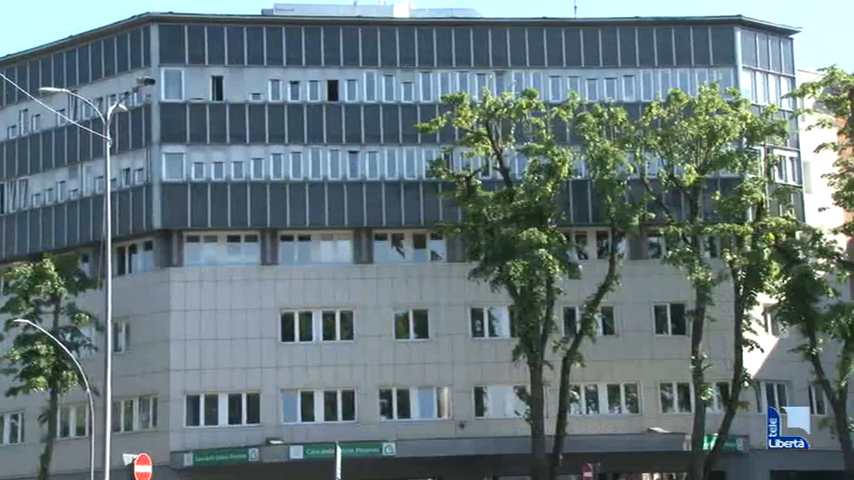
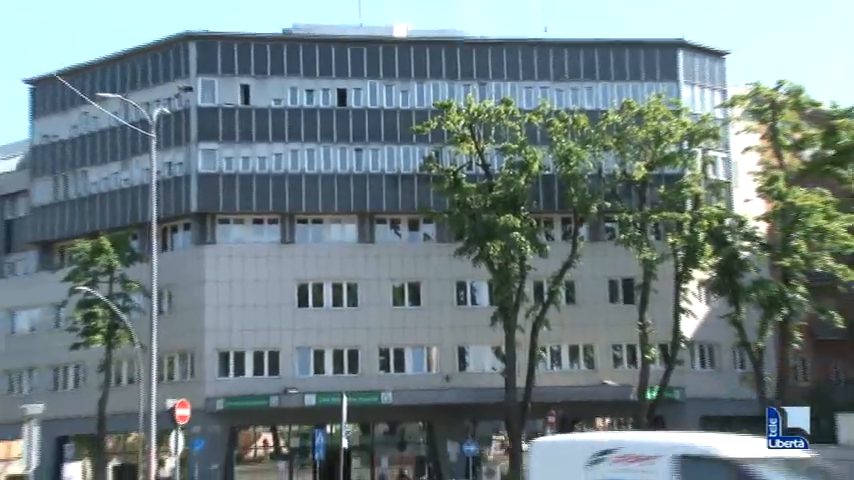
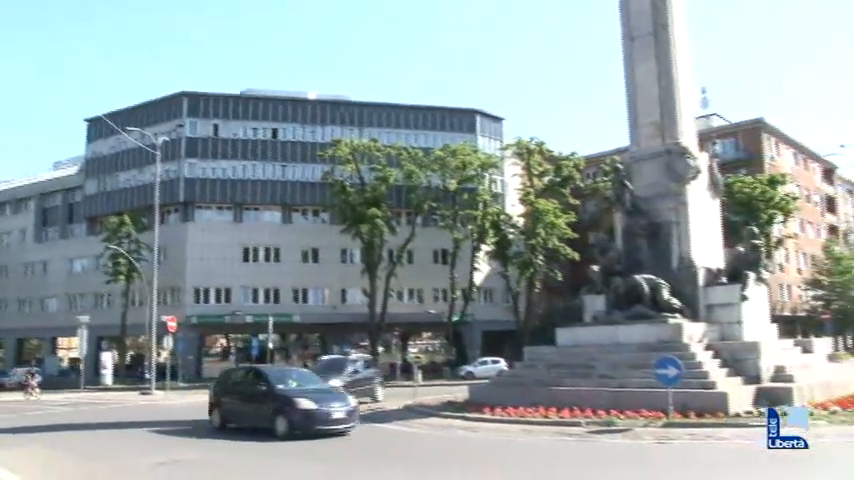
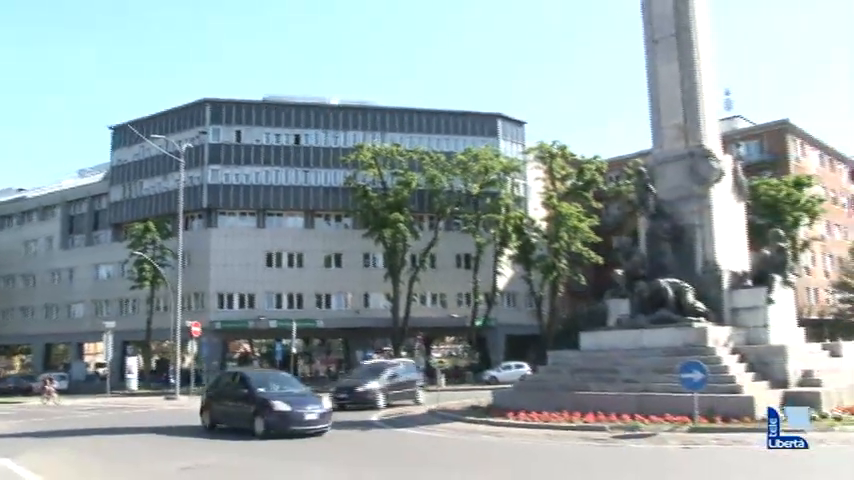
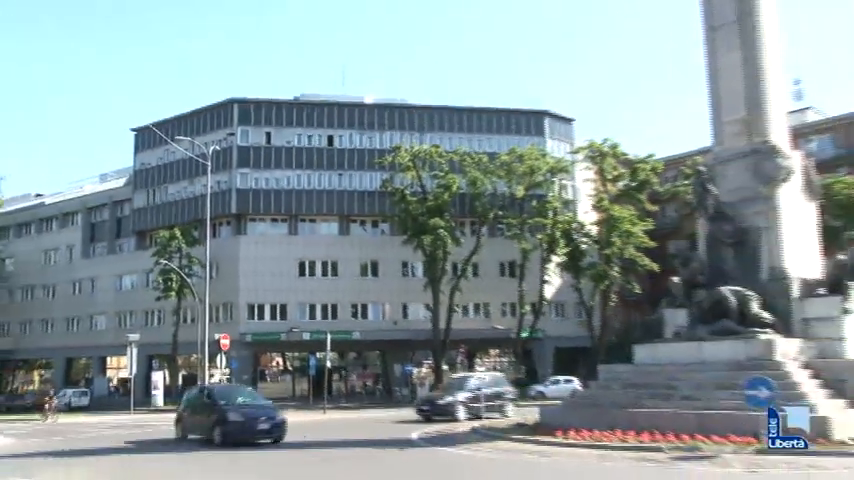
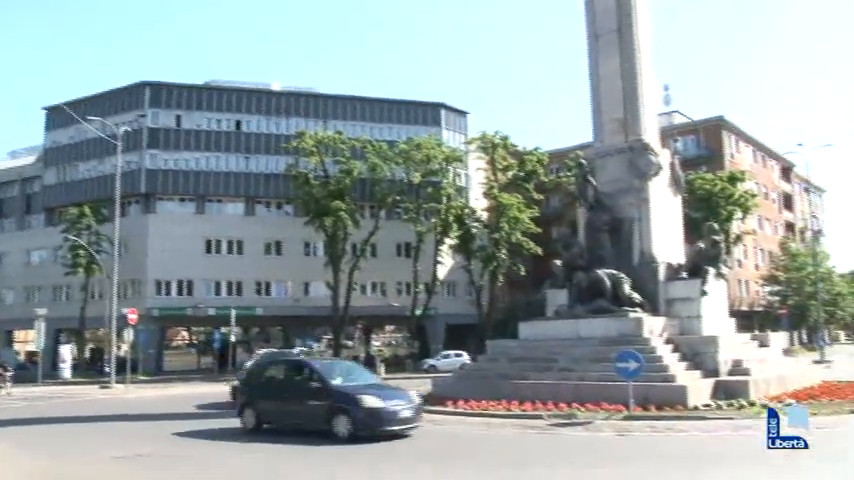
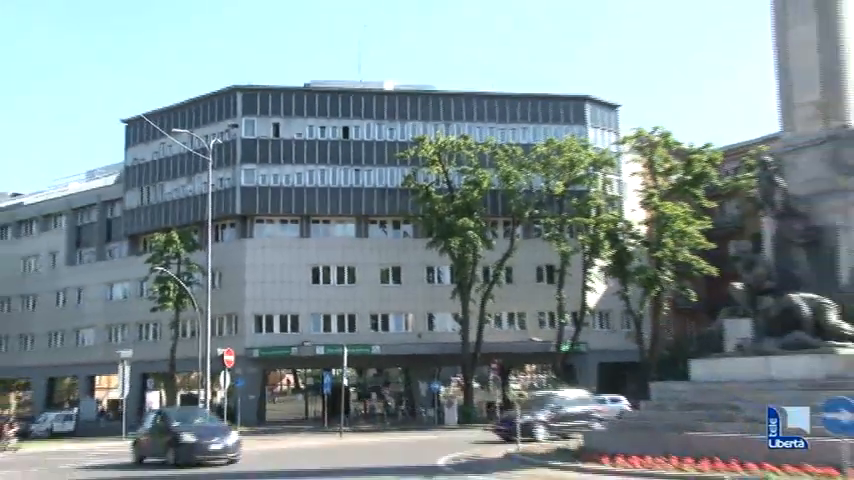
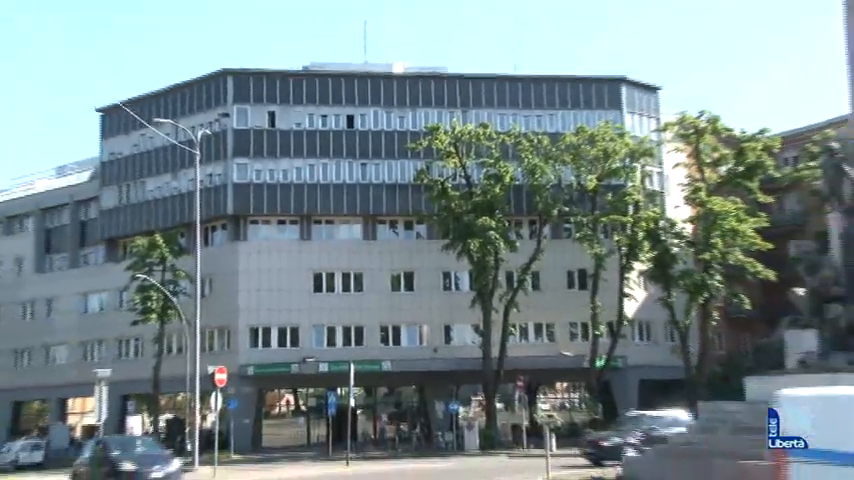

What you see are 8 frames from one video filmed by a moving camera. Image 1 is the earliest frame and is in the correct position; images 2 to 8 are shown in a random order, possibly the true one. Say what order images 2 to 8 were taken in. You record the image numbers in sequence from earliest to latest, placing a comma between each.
2, 8, 7, 5, 4, 3, 6
